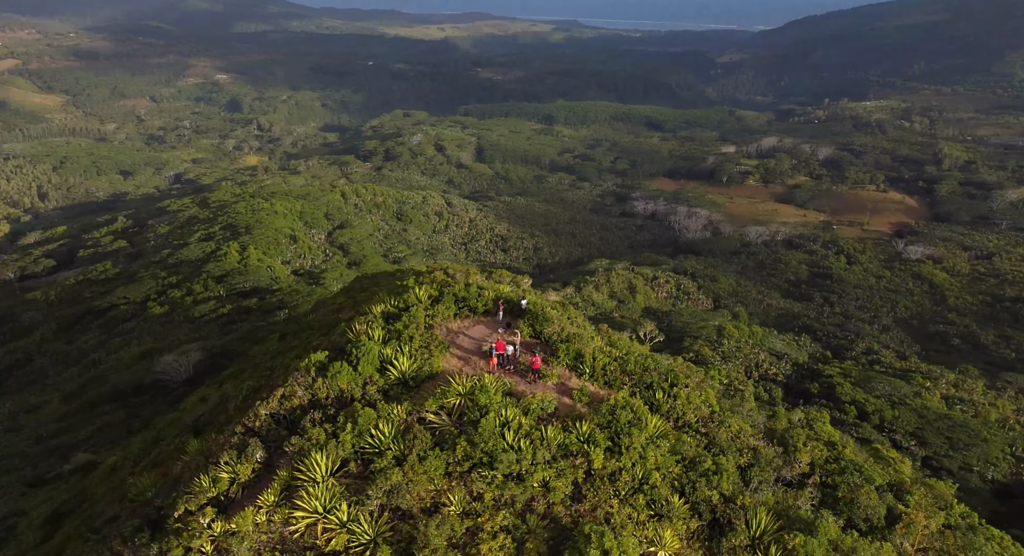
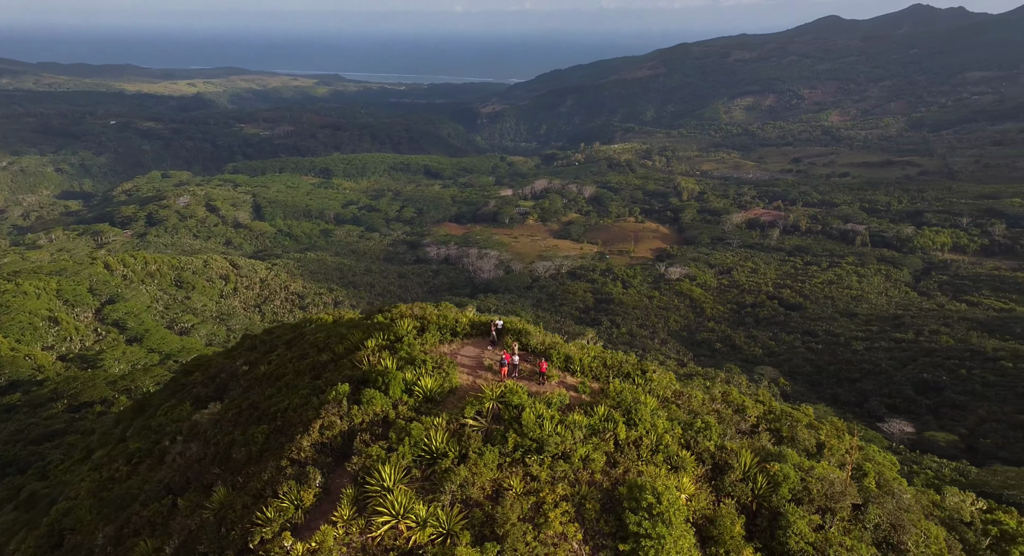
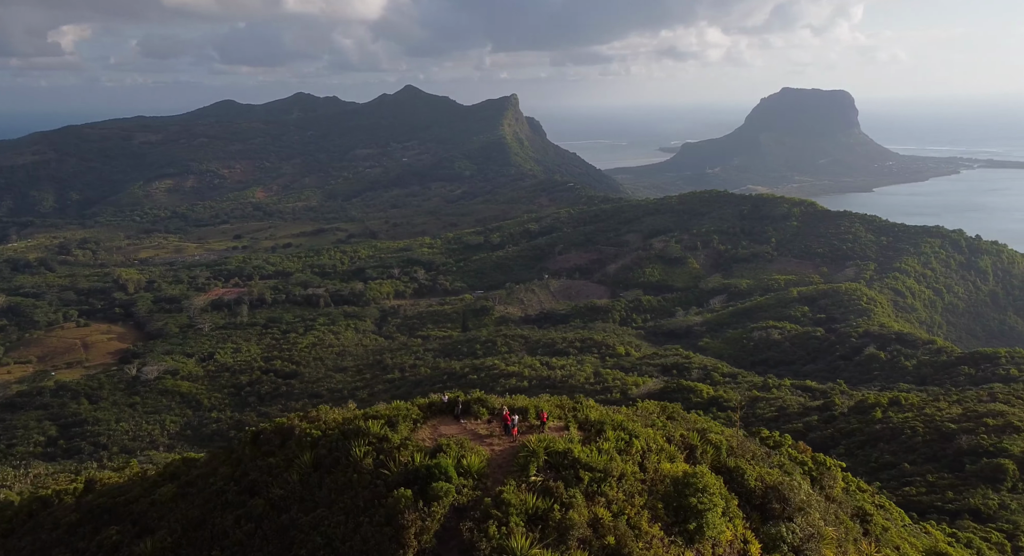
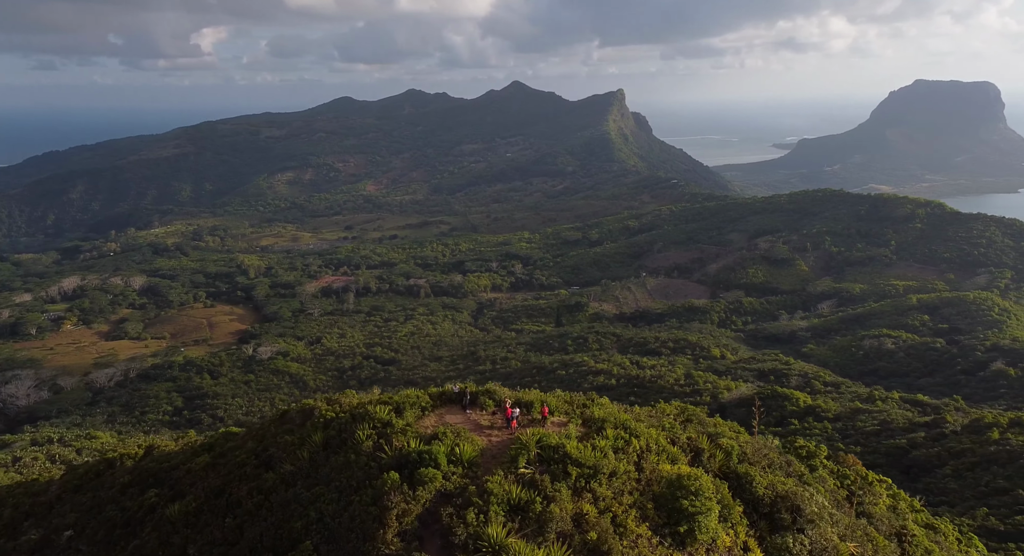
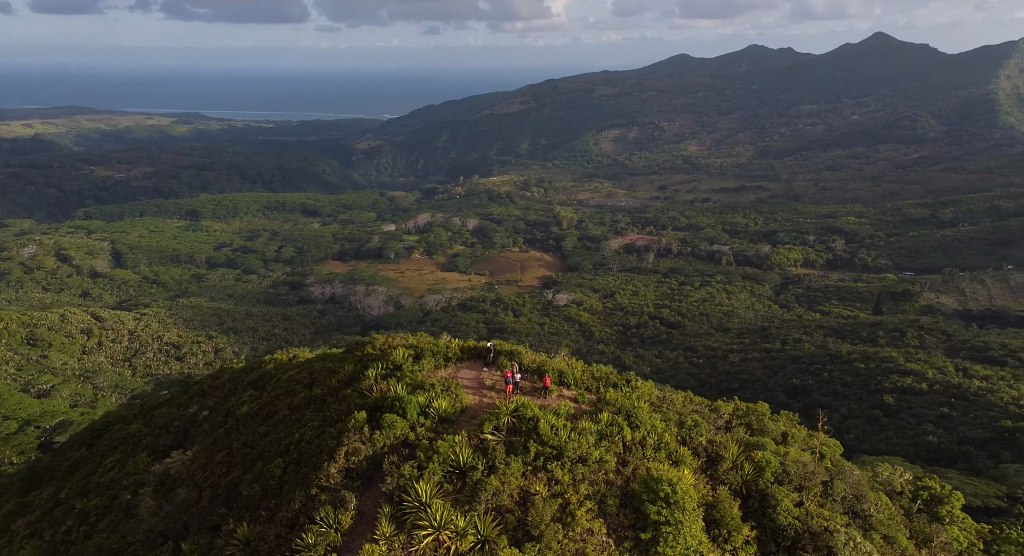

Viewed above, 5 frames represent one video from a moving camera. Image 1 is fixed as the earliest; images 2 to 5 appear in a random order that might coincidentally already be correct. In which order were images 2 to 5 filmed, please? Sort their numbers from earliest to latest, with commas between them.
2, 5, 4, 3
